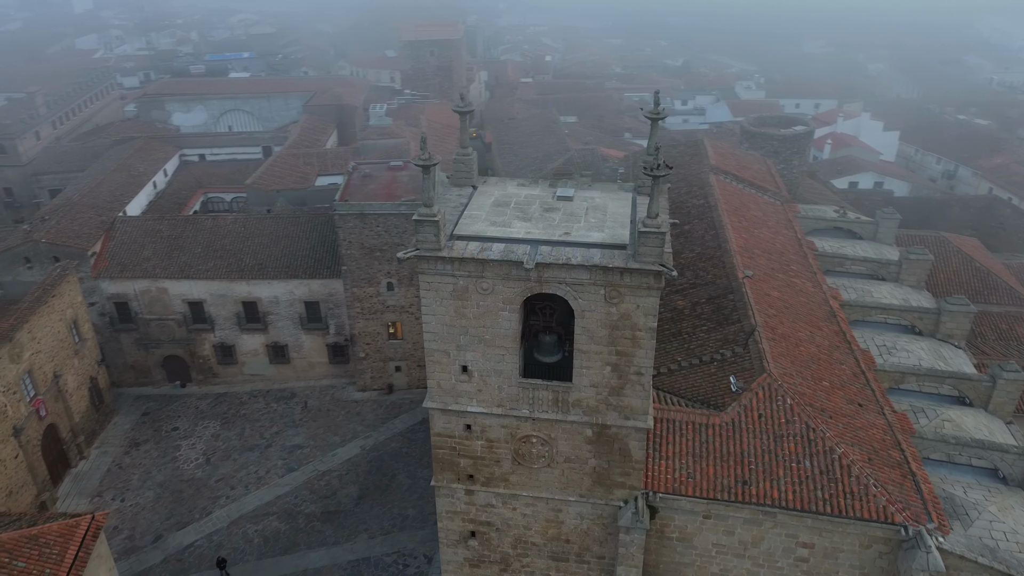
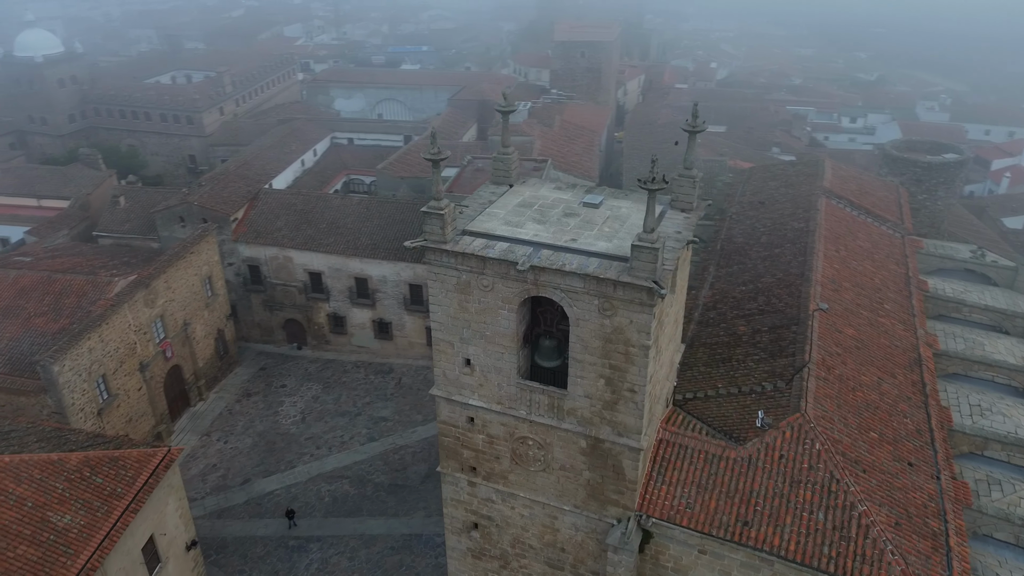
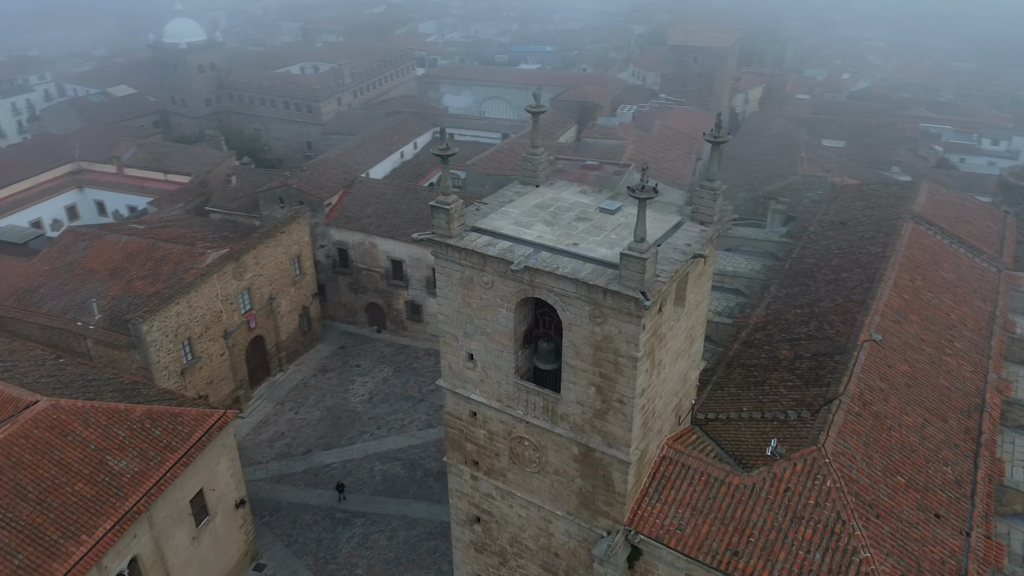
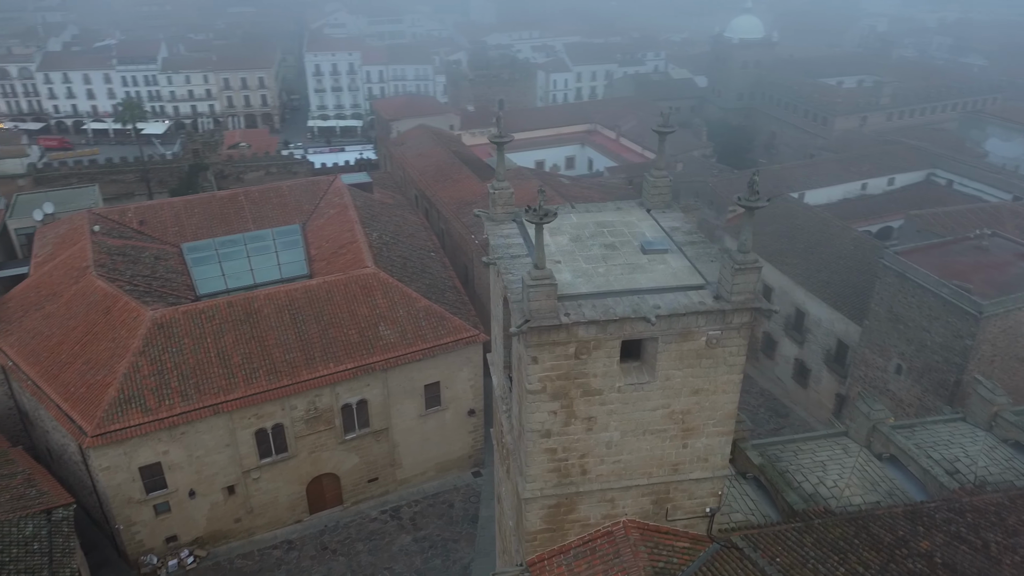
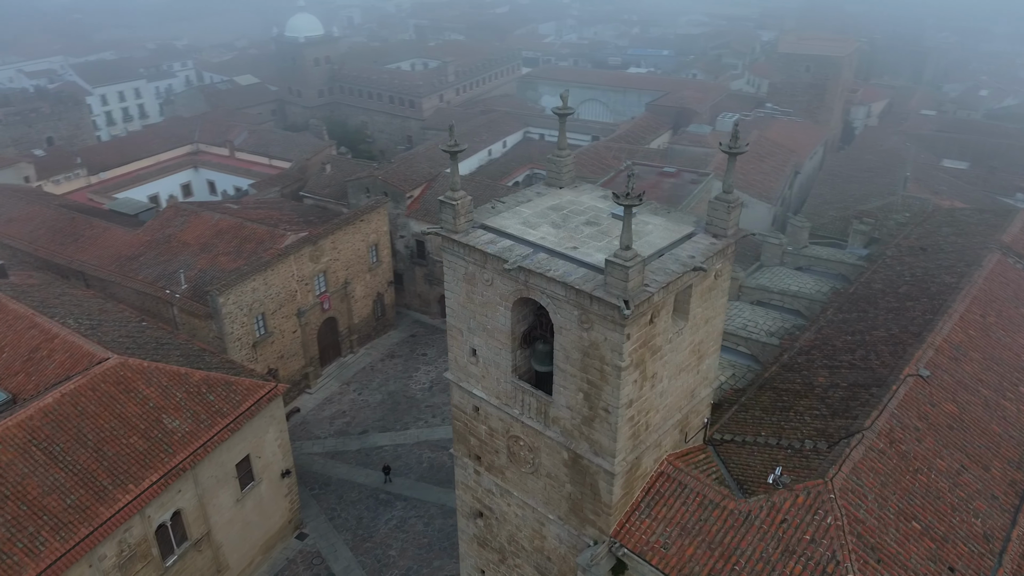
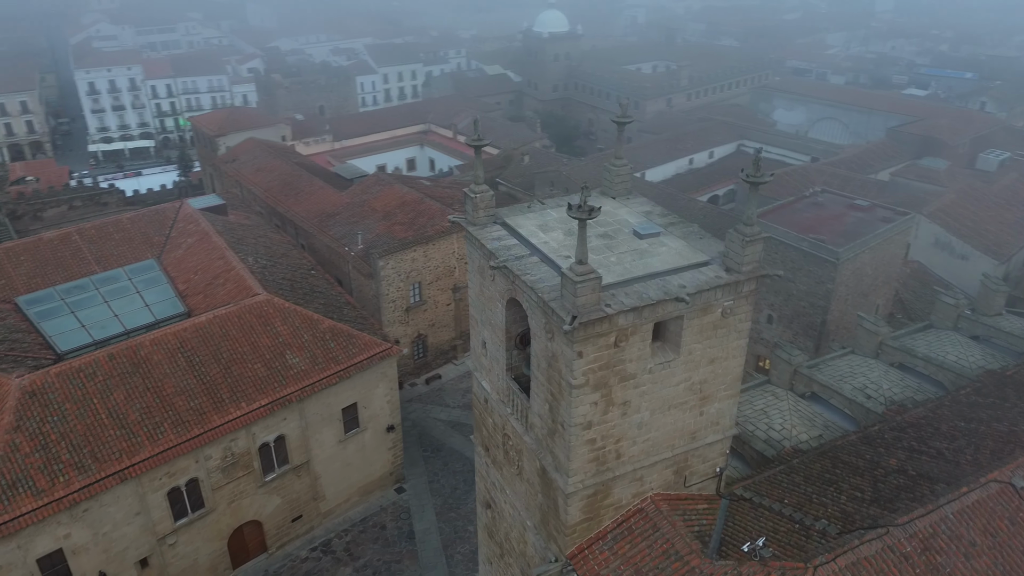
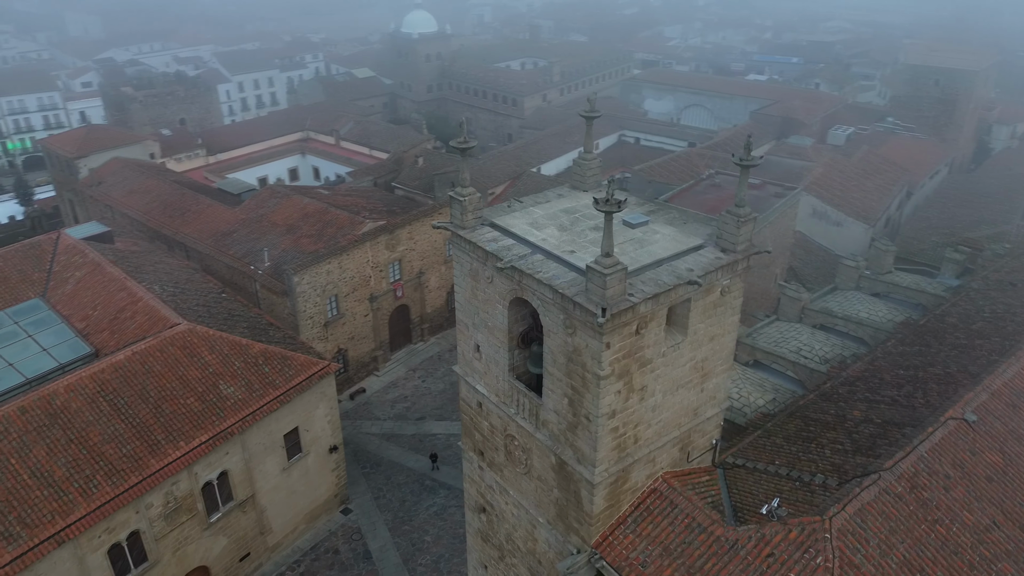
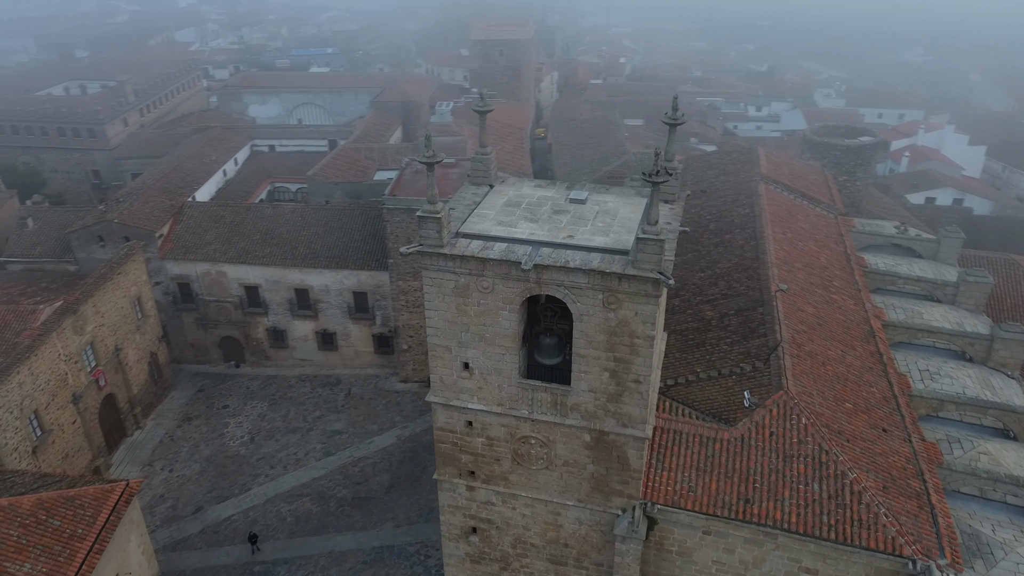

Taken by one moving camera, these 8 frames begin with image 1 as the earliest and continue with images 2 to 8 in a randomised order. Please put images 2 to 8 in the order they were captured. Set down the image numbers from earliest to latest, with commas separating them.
8, 2, 3, 5, 7, 6, 4
